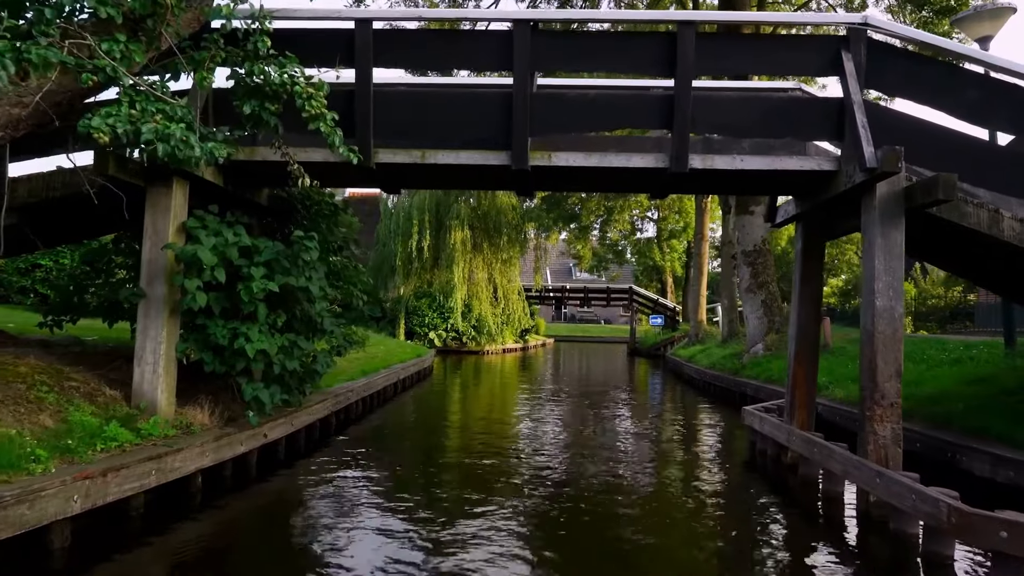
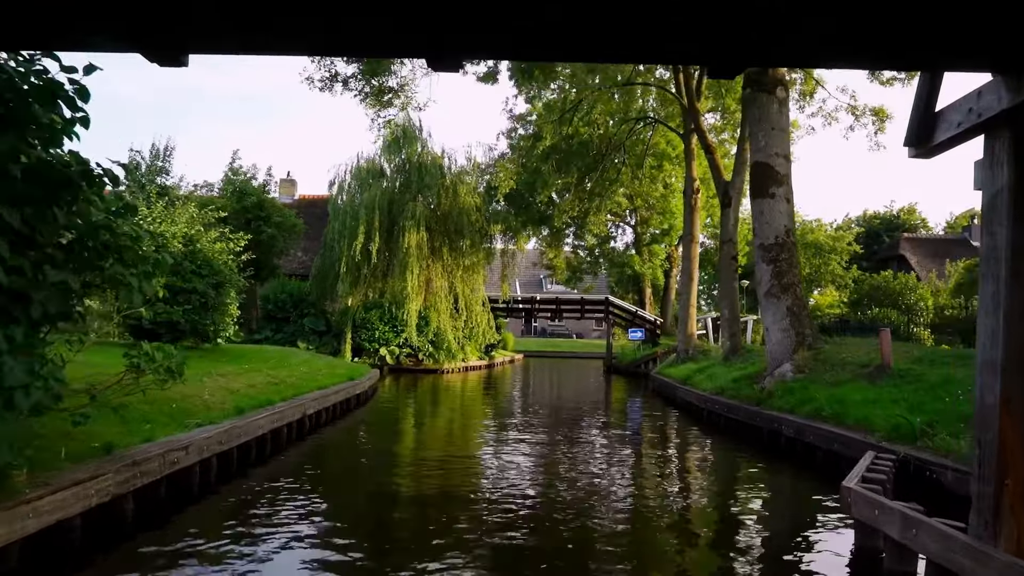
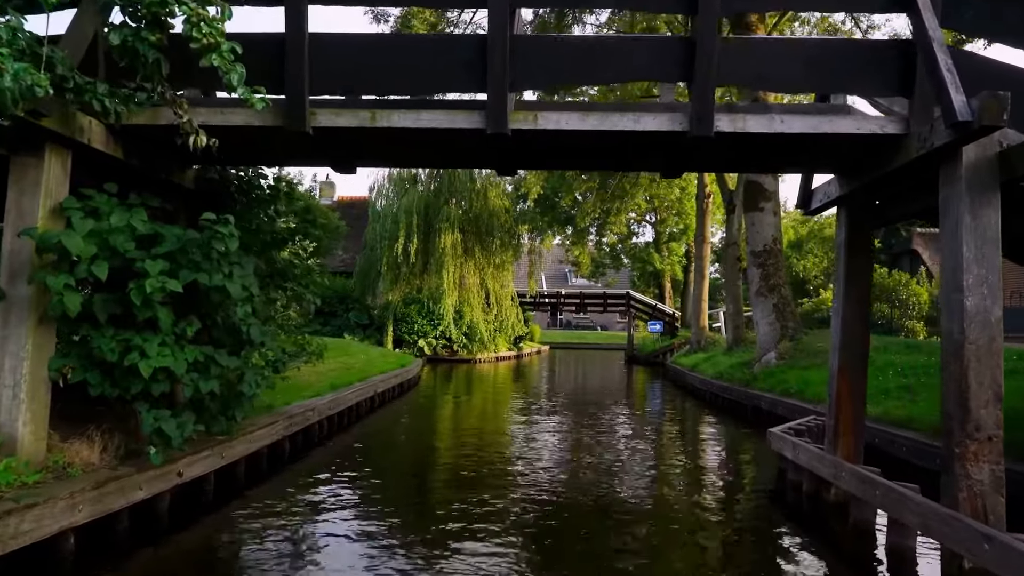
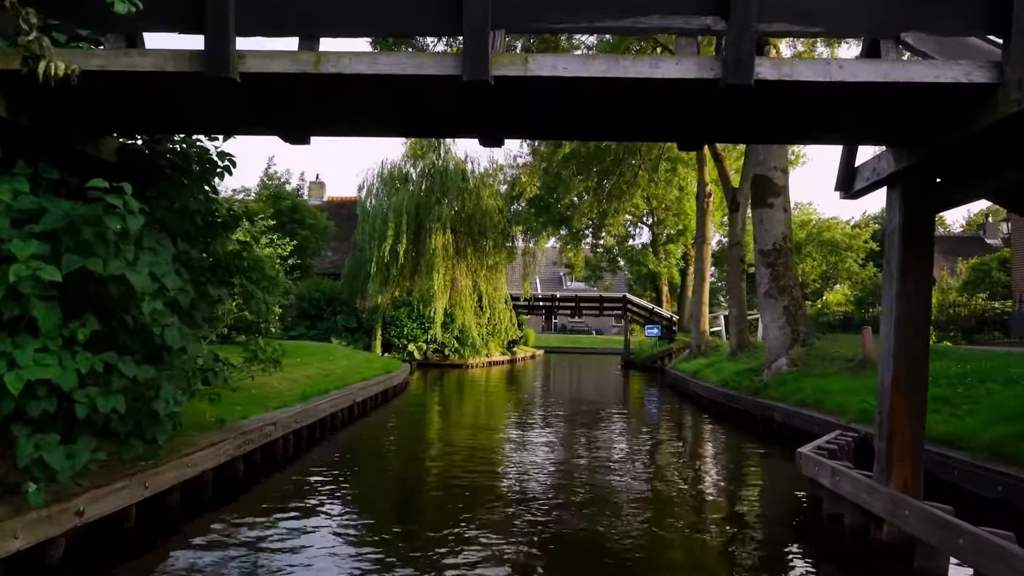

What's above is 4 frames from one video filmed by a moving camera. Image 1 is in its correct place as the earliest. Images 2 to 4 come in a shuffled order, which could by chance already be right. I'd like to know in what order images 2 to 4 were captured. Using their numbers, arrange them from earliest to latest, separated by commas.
3, 4, 2
